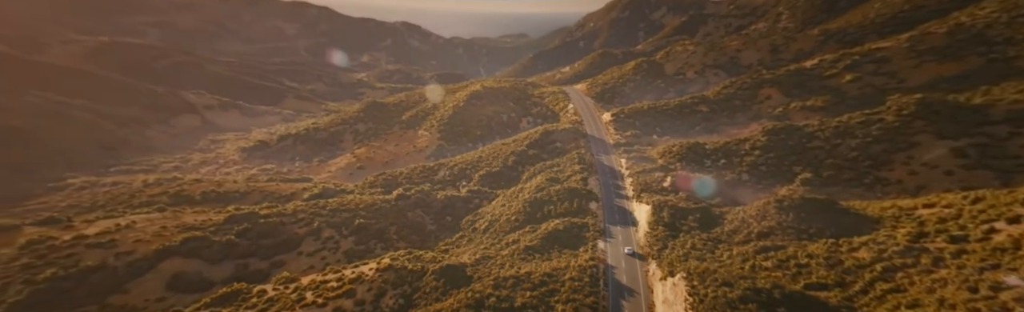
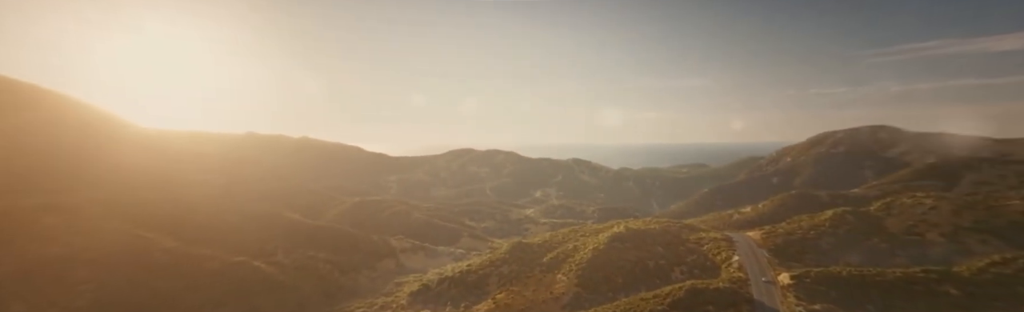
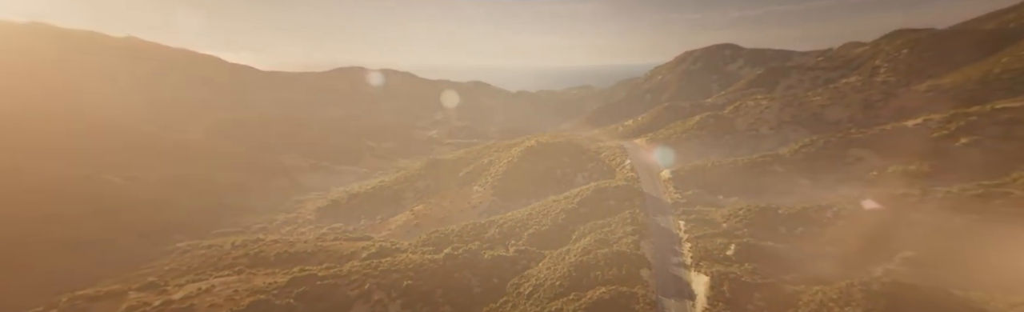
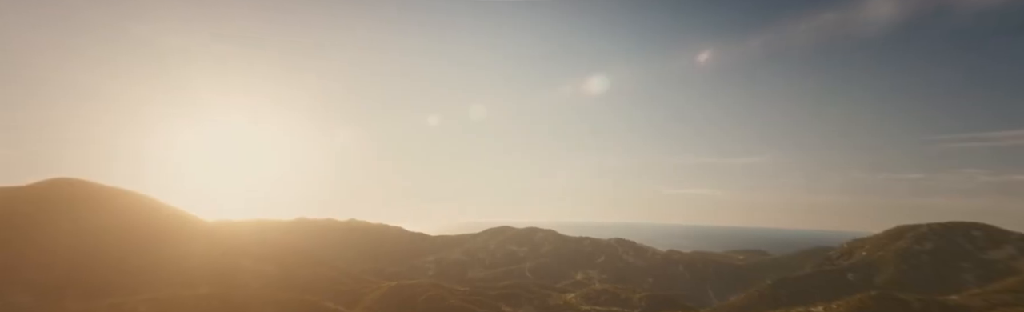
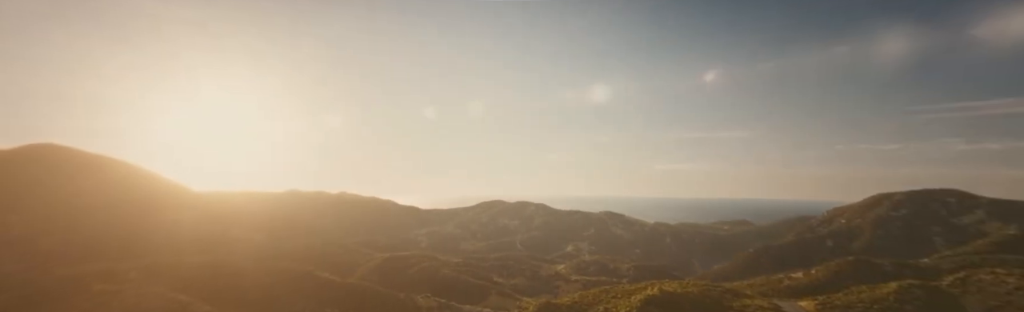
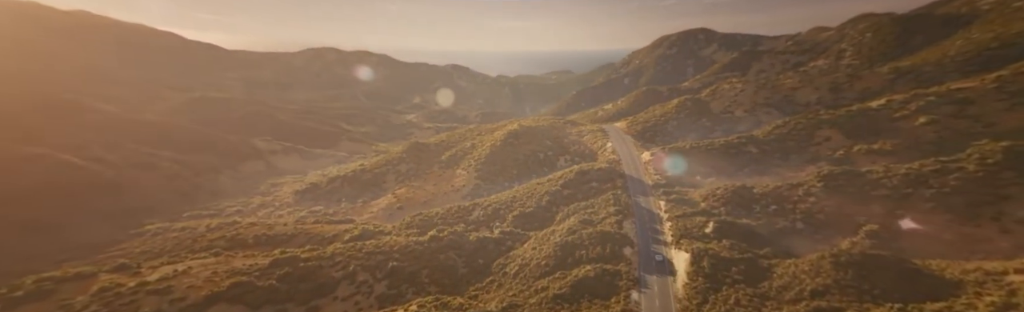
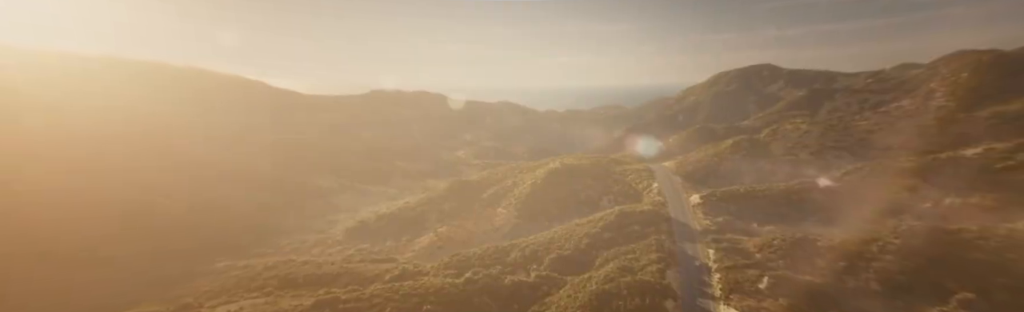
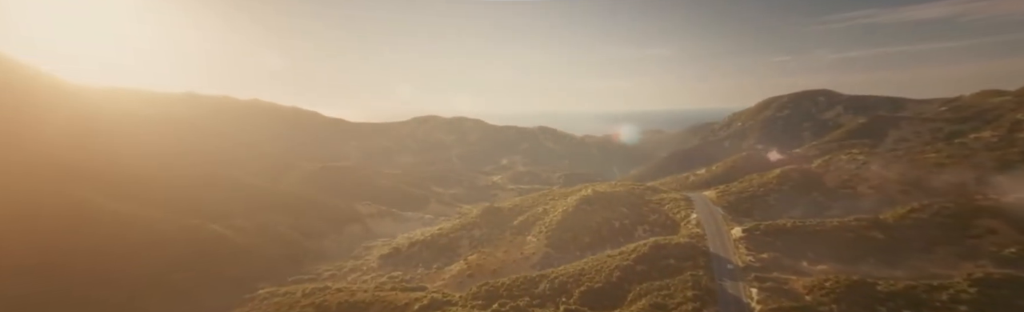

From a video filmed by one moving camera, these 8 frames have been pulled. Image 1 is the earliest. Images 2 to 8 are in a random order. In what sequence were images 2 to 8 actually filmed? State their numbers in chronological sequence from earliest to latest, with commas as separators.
6, 3, 7, 8, 2, 5, 4
